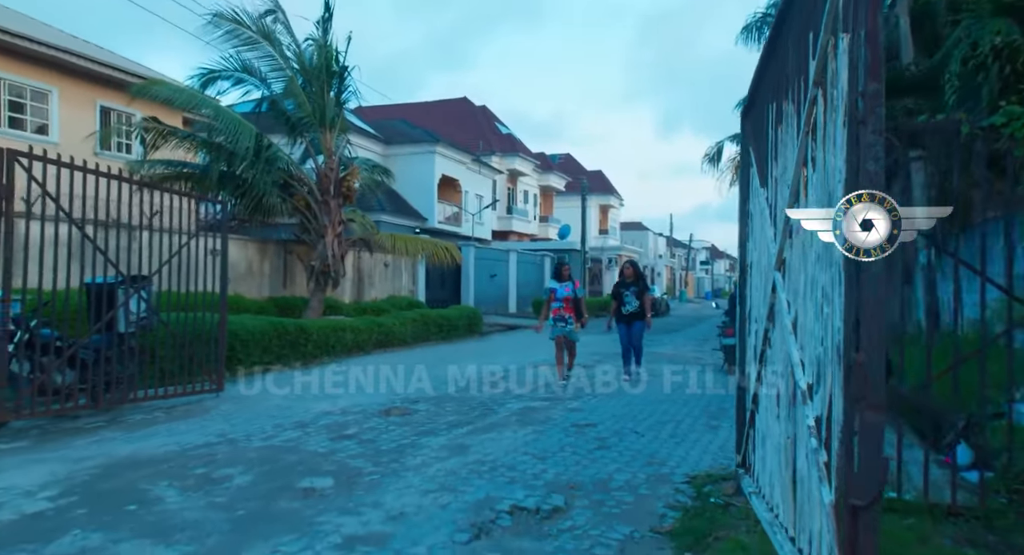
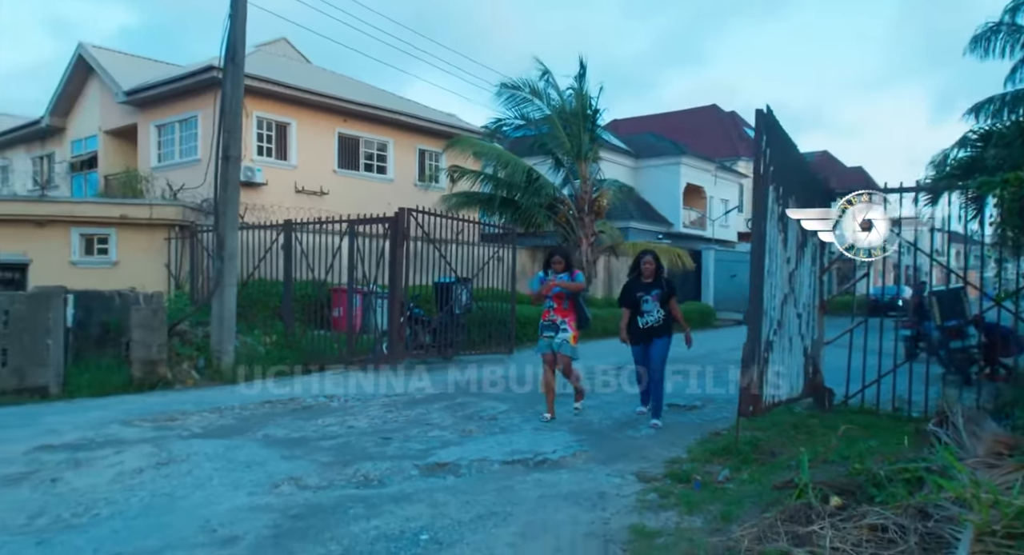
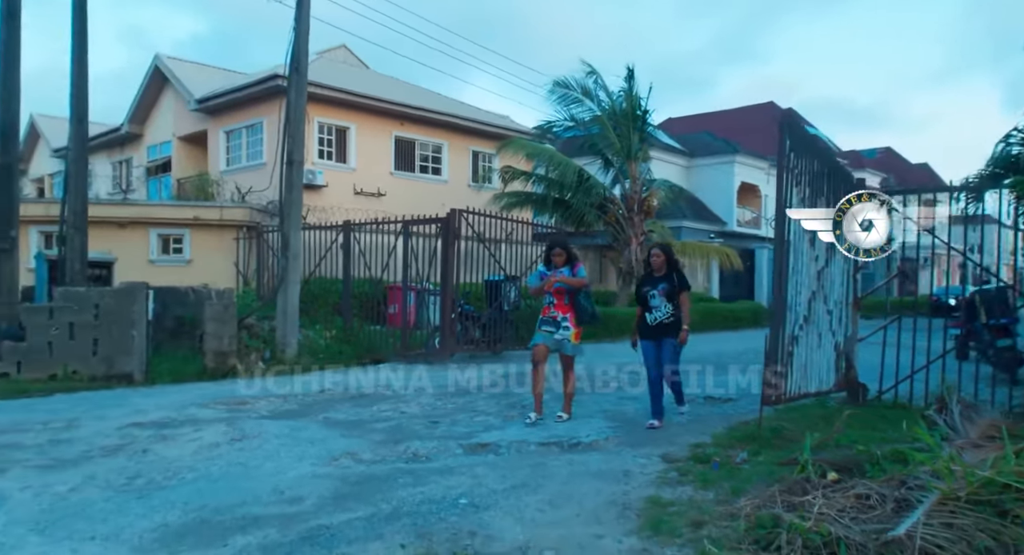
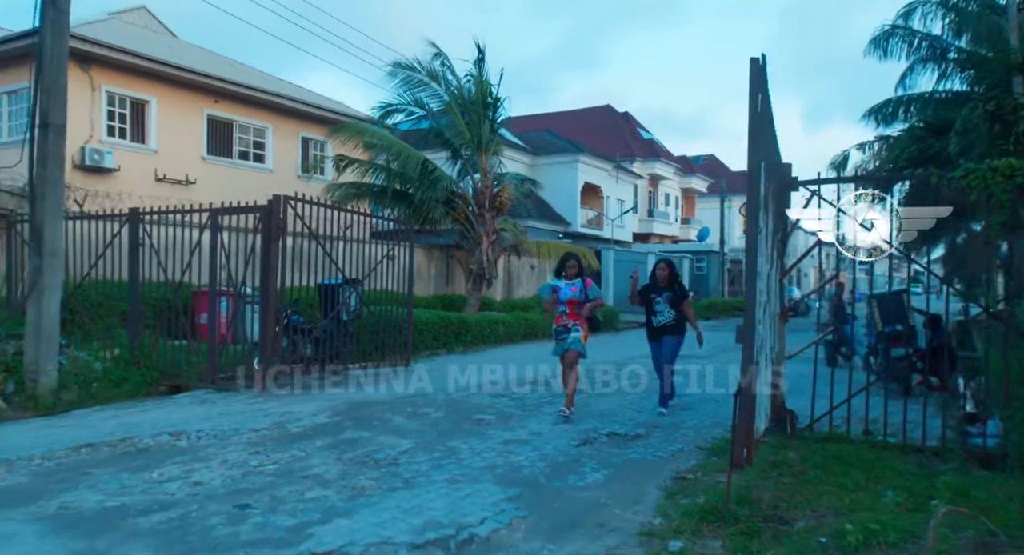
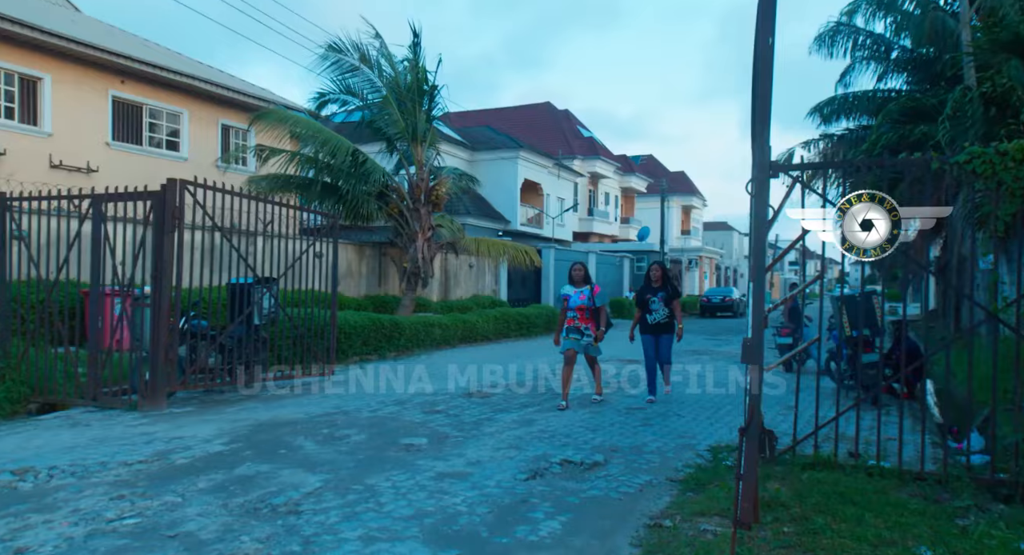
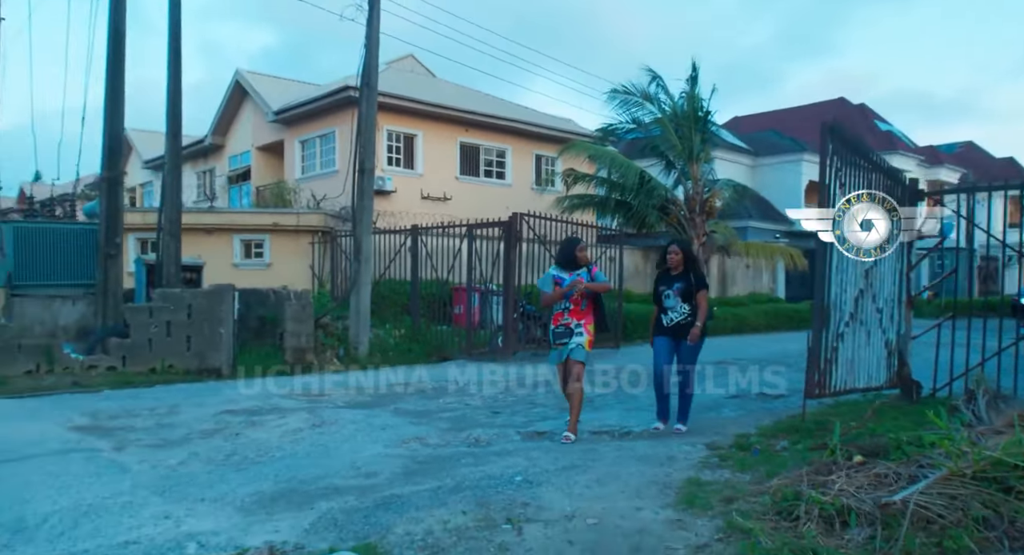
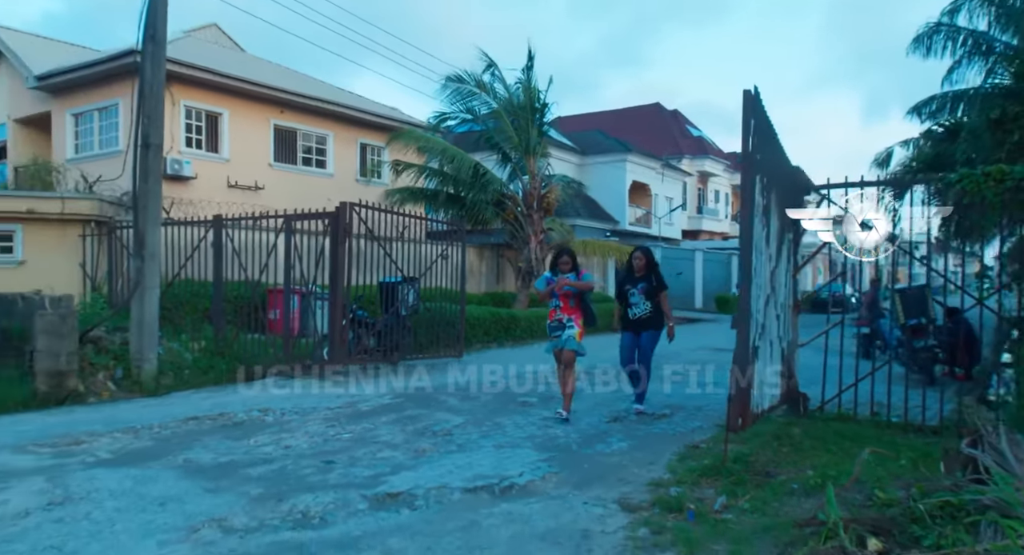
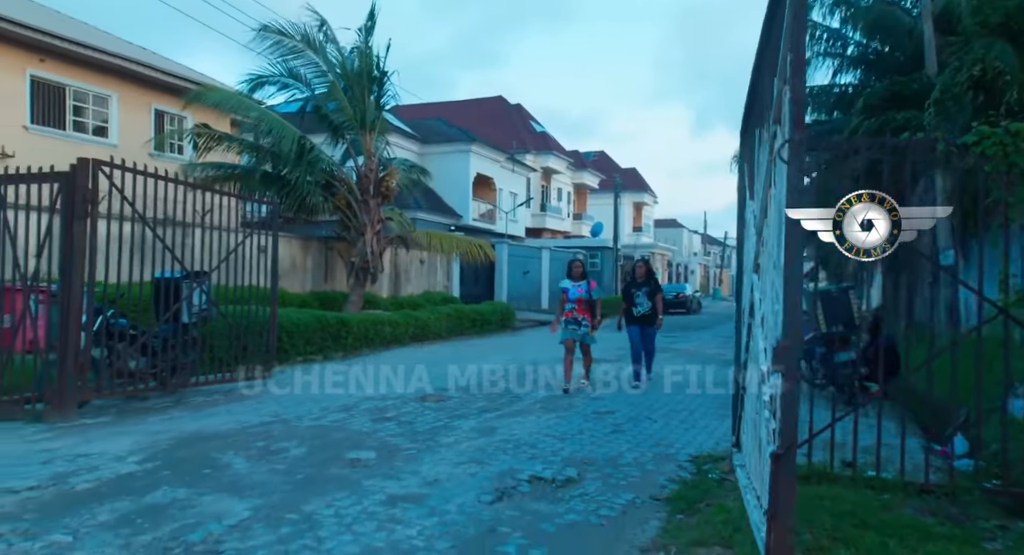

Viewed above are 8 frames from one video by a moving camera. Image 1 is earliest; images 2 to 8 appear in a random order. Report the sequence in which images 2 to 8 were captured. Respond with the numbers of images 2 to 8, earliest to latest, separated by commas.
8, 5, 4, 7, 2, 3, 6
